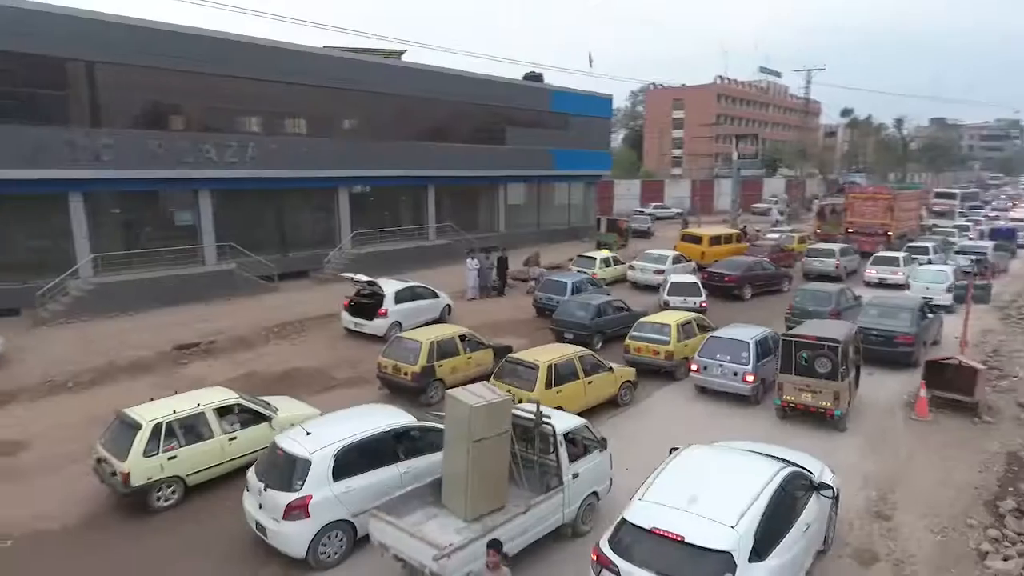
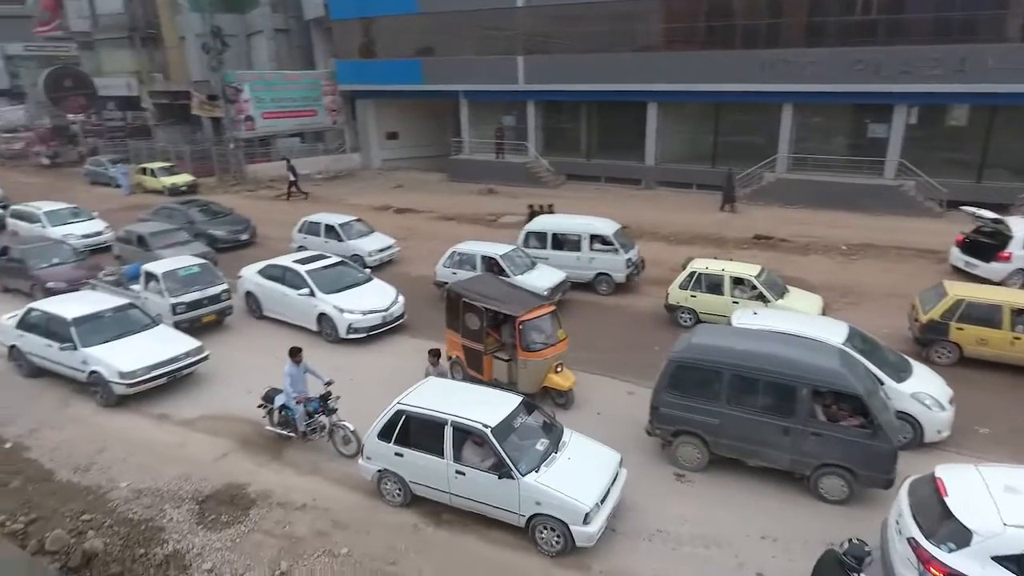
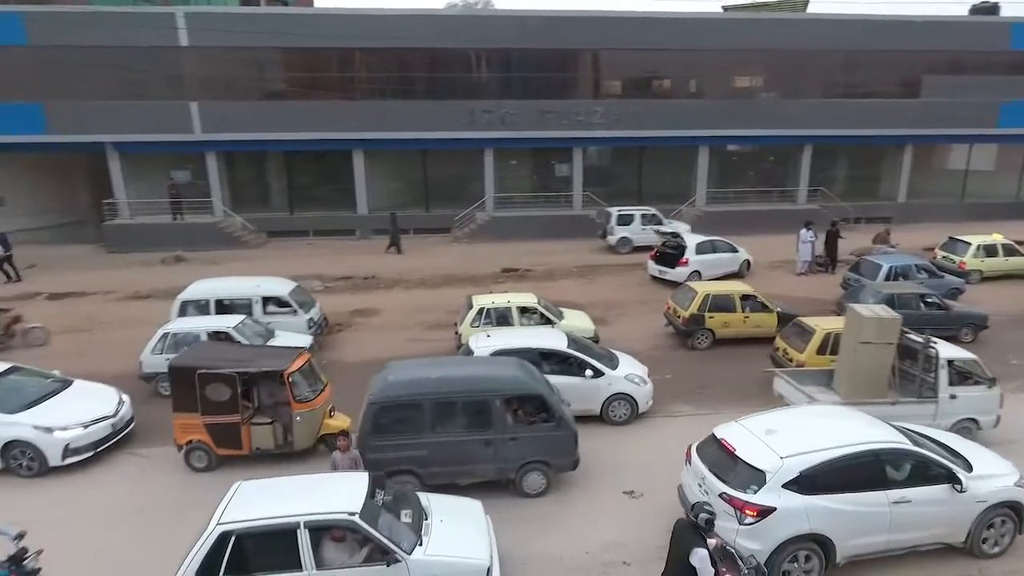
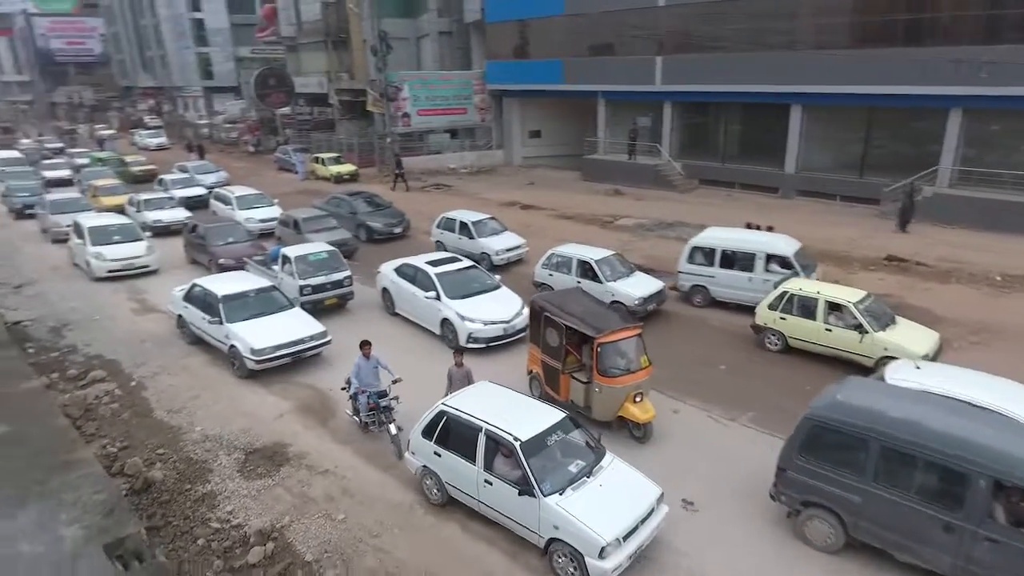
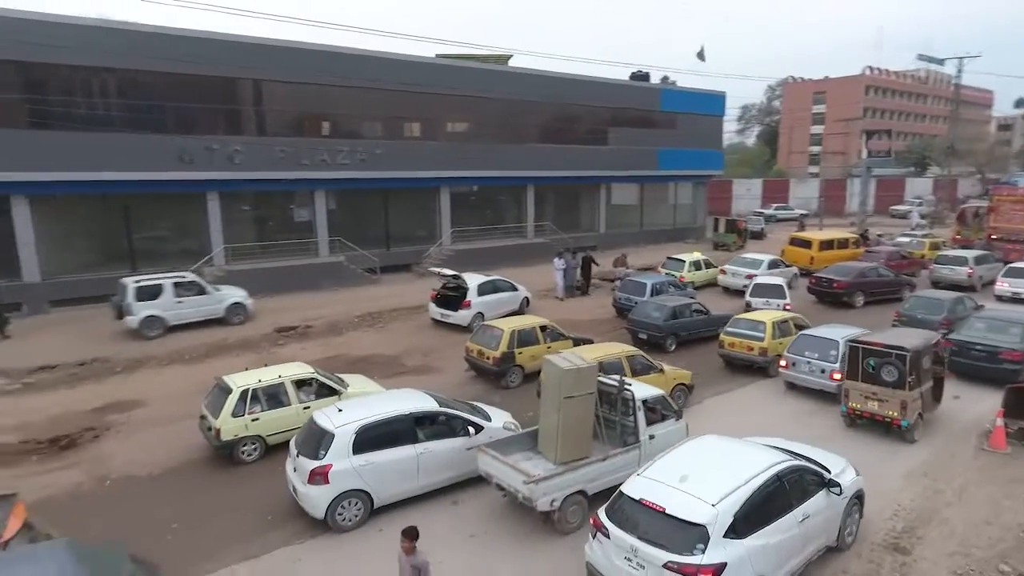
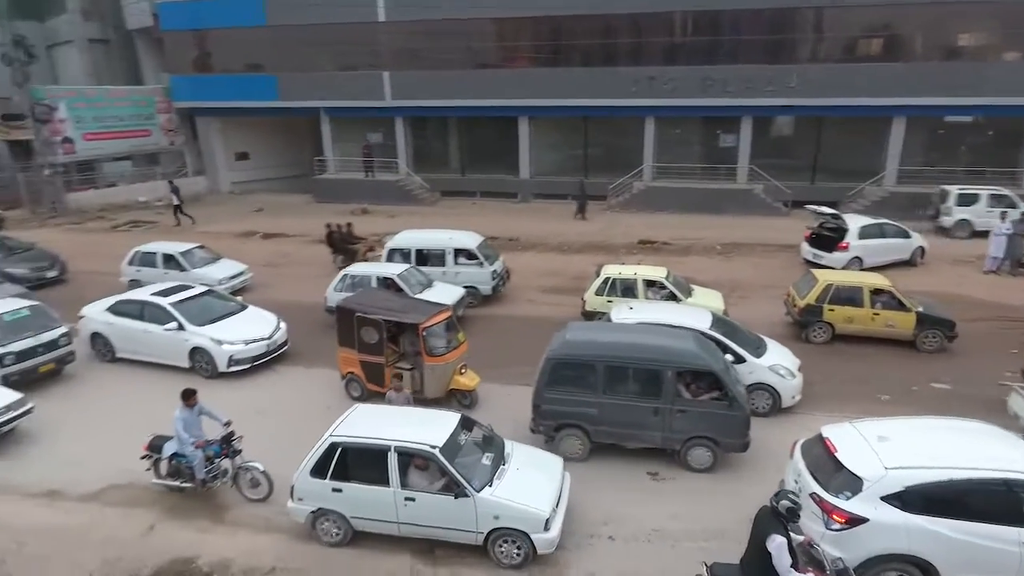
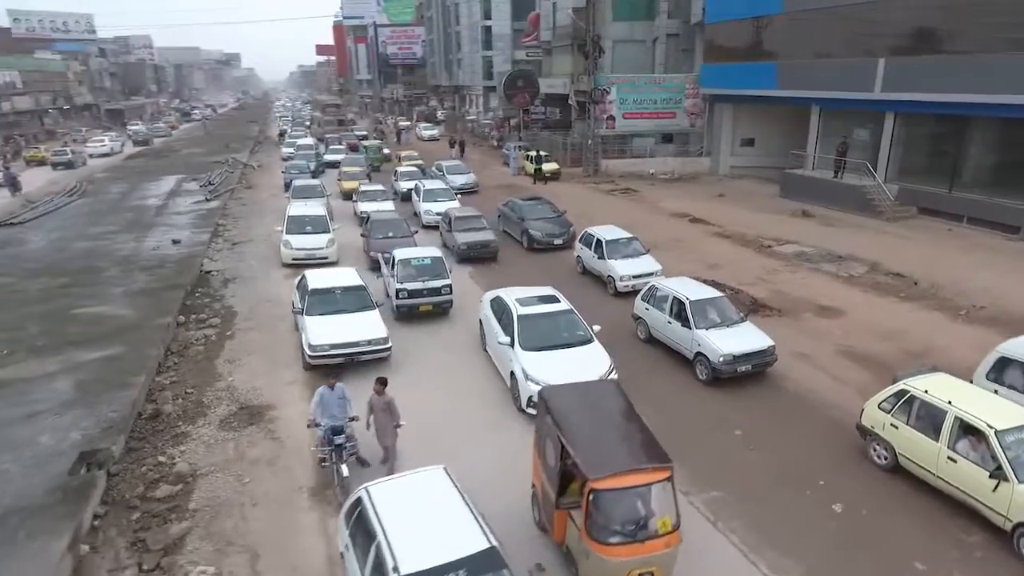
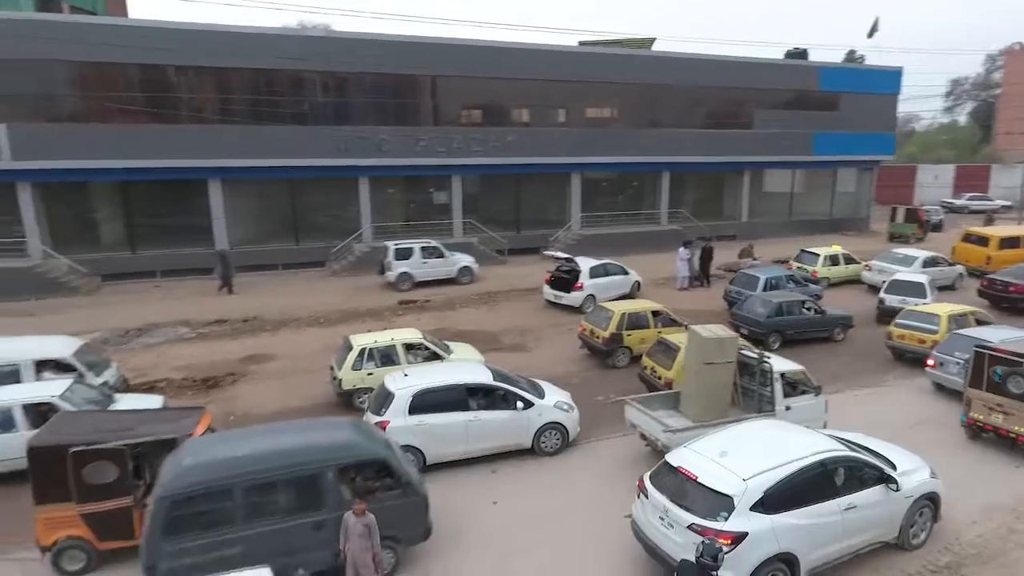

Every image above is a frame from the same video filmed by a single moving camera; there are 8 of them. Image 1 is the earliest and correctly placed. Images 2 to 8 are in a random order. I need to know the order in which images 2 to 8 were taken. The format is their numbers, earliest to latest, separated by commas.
5, 8, 3, 6, 2, 4, 7
